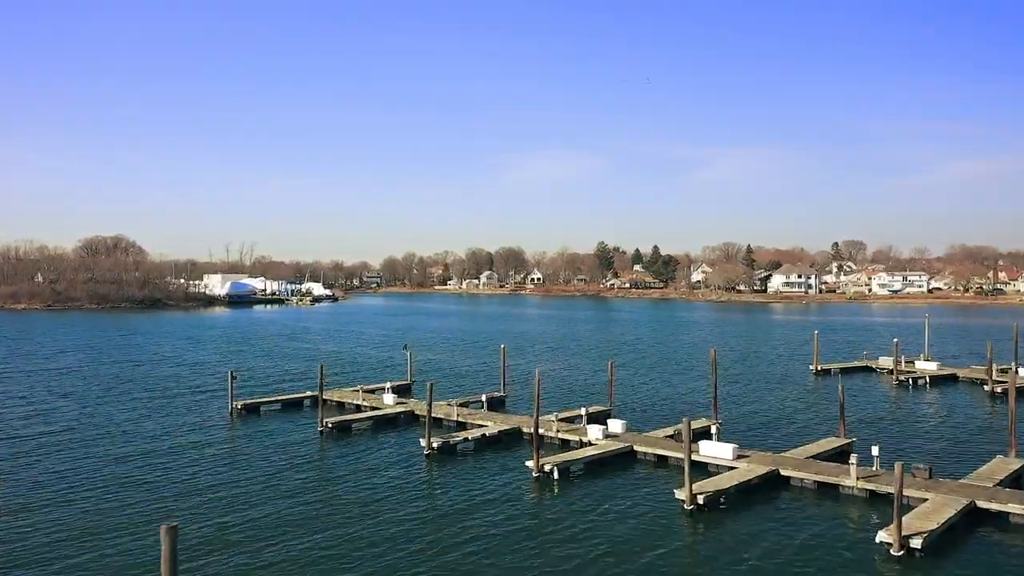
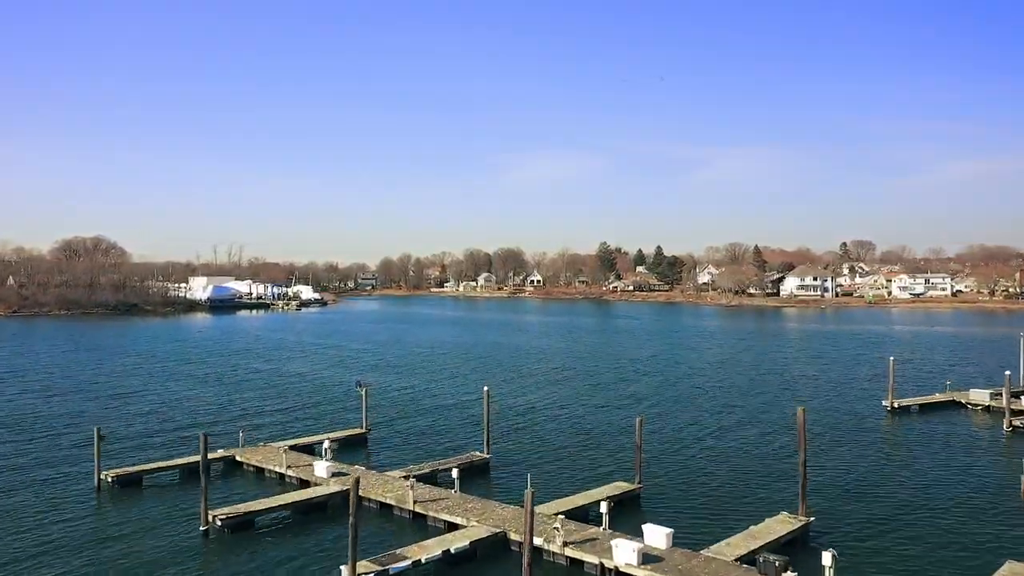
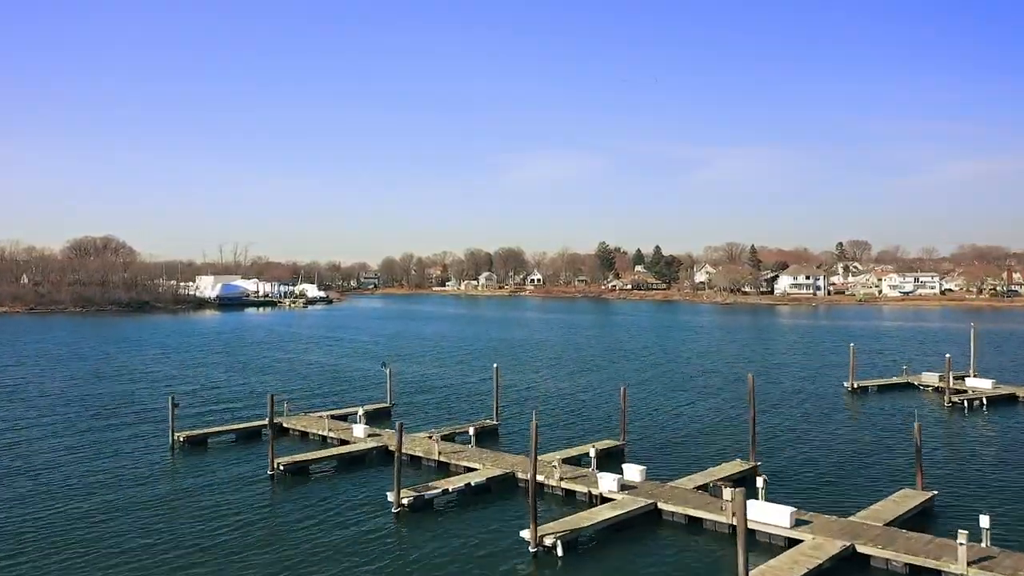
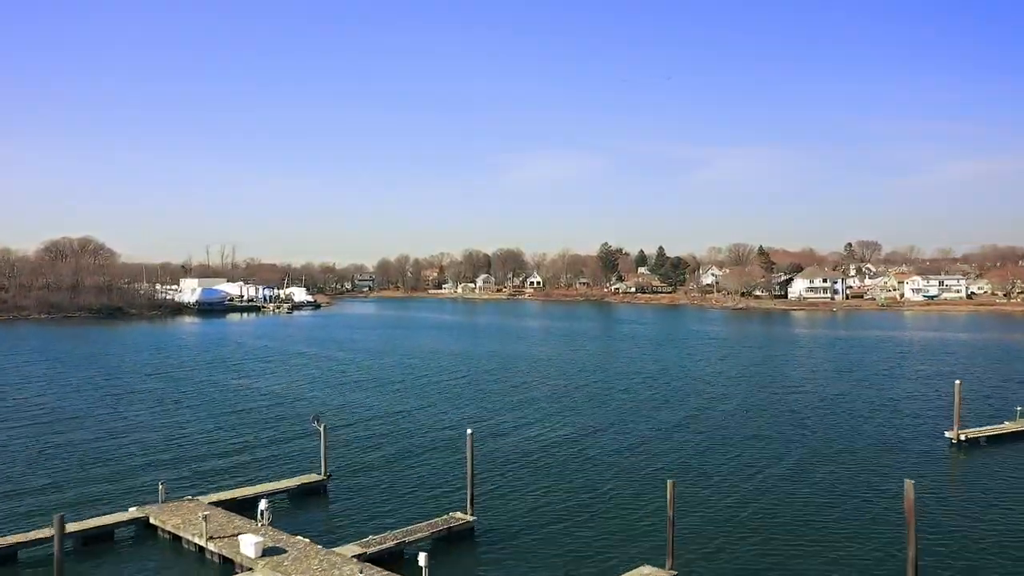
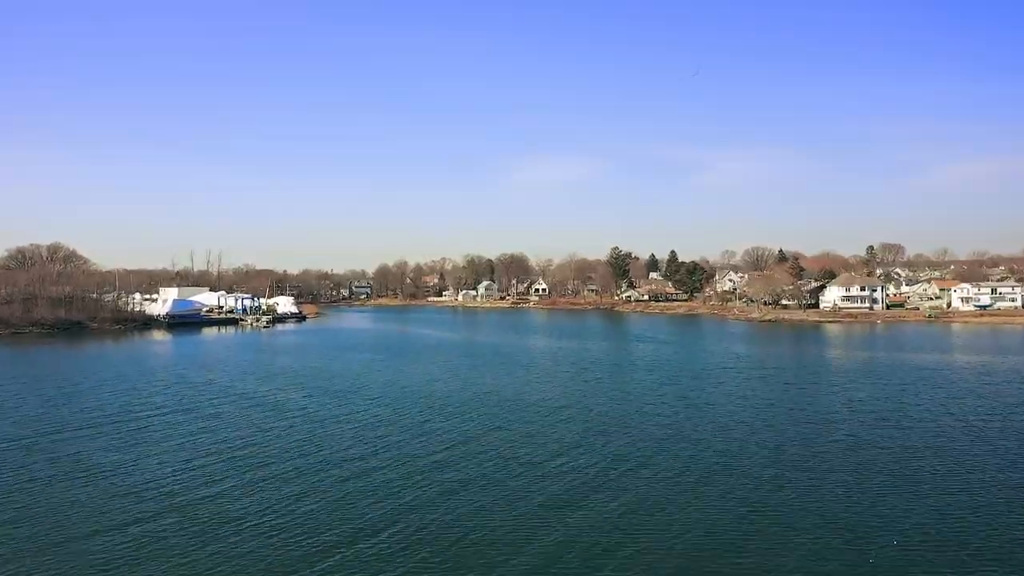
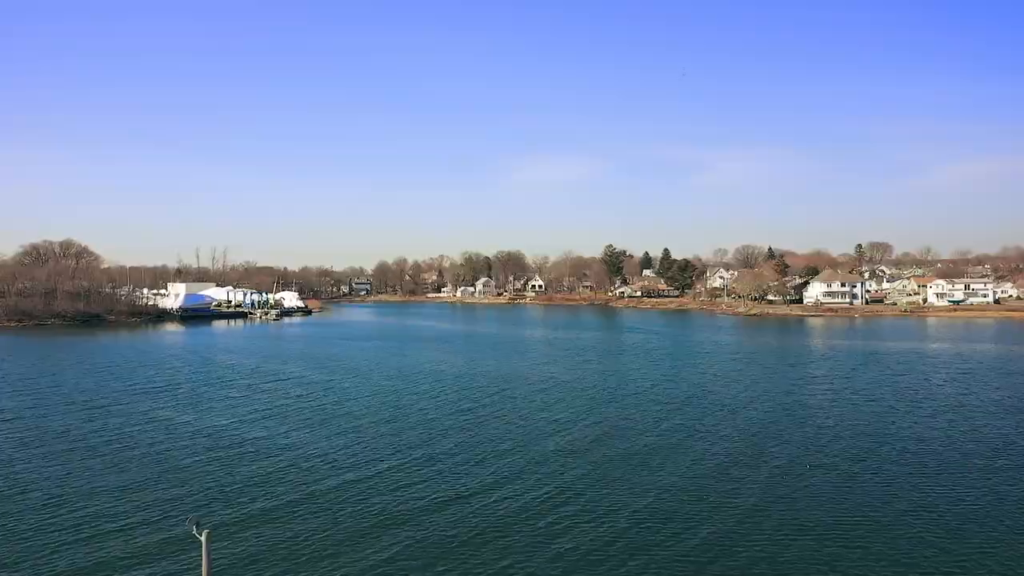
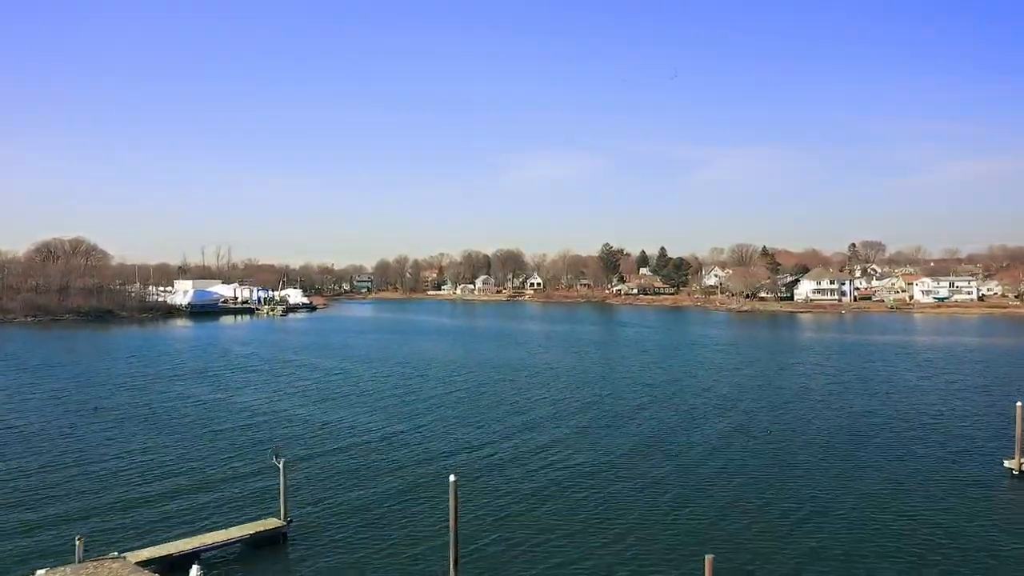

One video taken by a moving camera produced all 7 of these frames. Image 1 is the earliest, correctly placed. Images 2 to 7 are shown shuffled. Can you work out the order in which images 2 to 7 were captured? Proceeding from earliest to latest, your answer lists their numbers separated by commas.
3, 2, 4, 7, 6, 5
